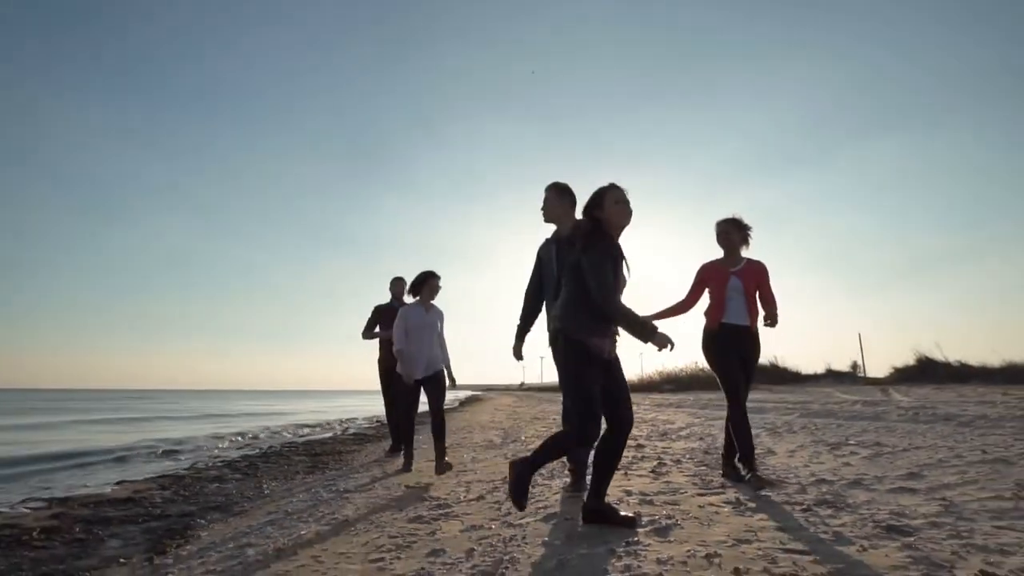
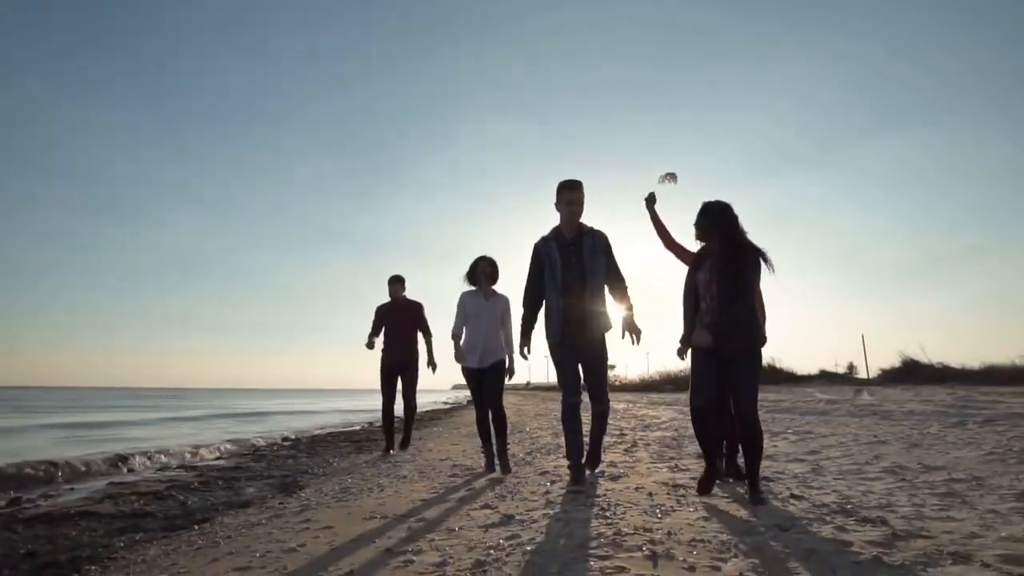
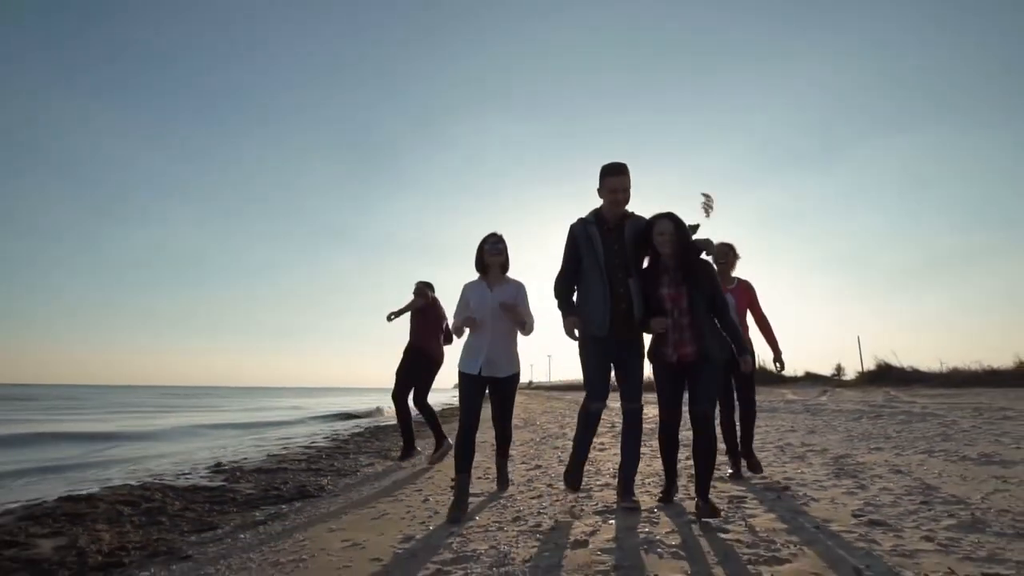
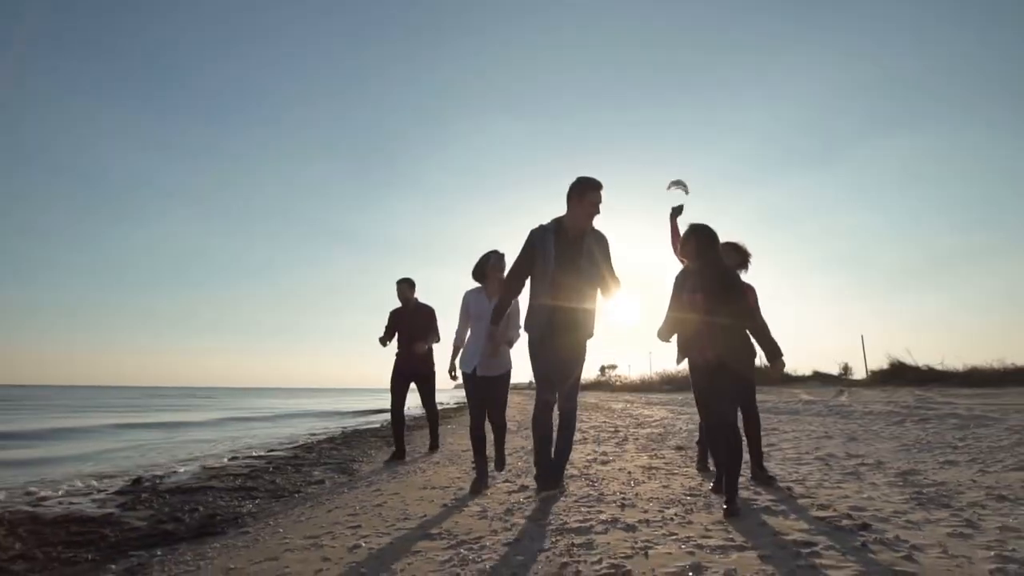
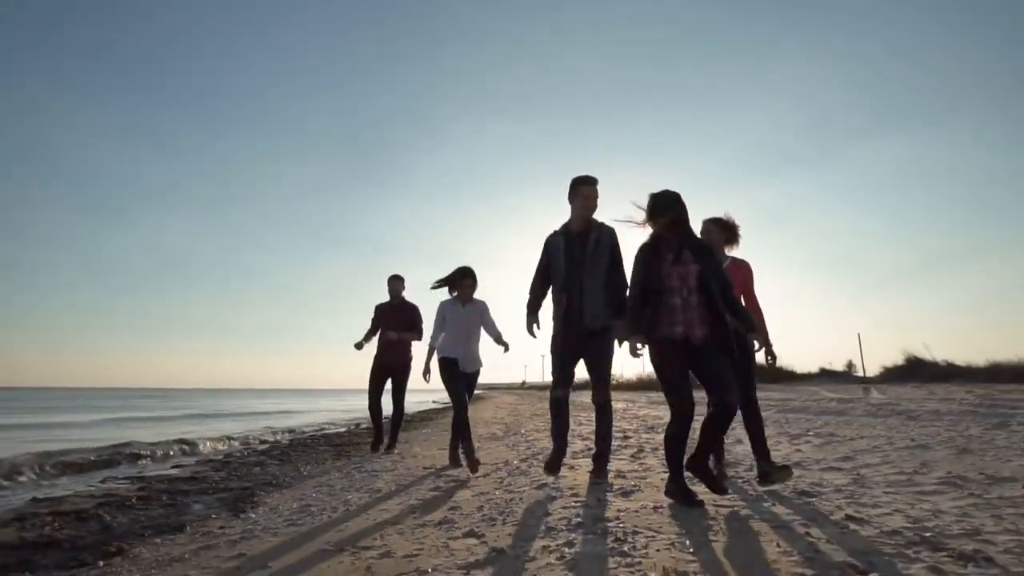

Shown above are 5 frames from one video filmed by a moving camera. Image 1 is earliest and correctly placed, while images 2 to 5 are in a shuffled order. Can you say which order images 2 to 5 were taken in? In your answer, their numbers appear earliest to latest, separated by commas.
5, 2, 4, 3
